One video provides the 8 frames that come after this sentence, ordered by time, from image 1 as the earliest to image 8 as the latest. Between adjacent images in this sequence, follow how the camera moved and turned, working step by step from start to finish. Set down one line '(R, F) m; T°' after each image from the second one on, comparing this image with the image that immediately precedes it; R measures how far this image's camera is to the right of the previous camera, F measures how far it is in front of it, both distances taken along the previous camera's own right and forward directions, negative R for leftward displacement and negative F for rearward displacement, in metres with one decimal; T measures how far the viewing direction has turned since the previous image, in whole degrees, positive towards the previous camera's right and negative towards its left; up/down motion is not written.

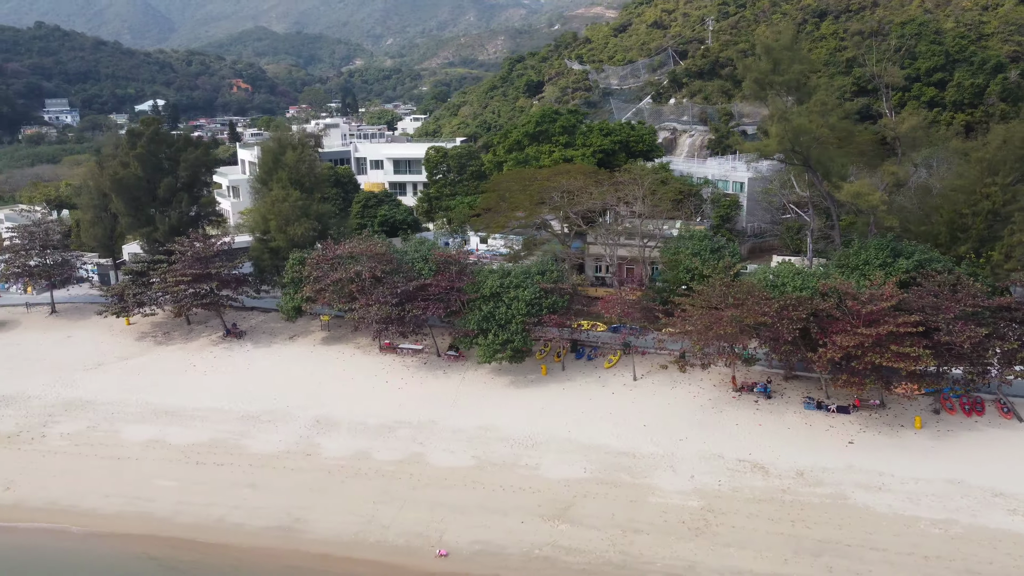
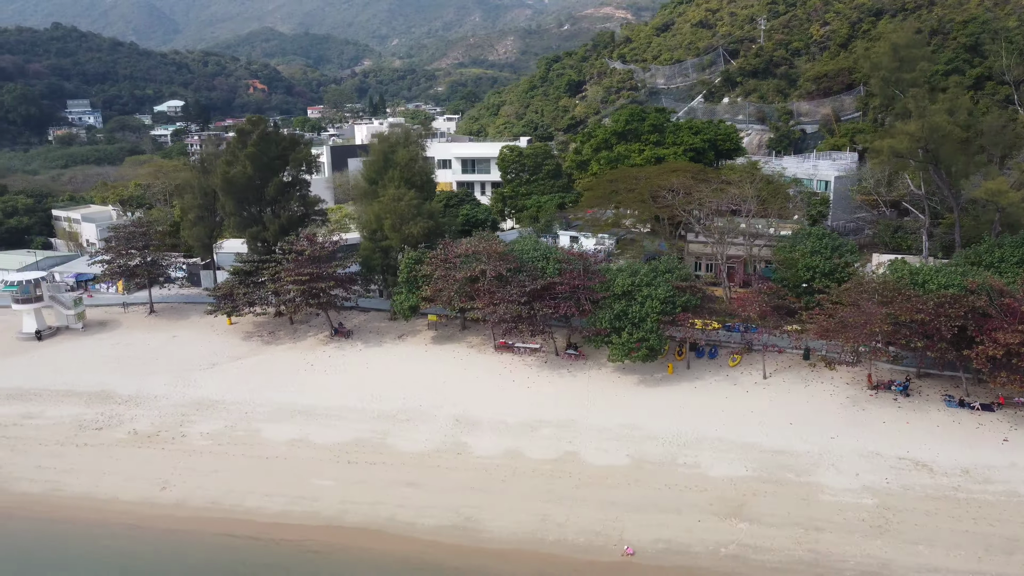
(-5.6, +0.1) m; 0°
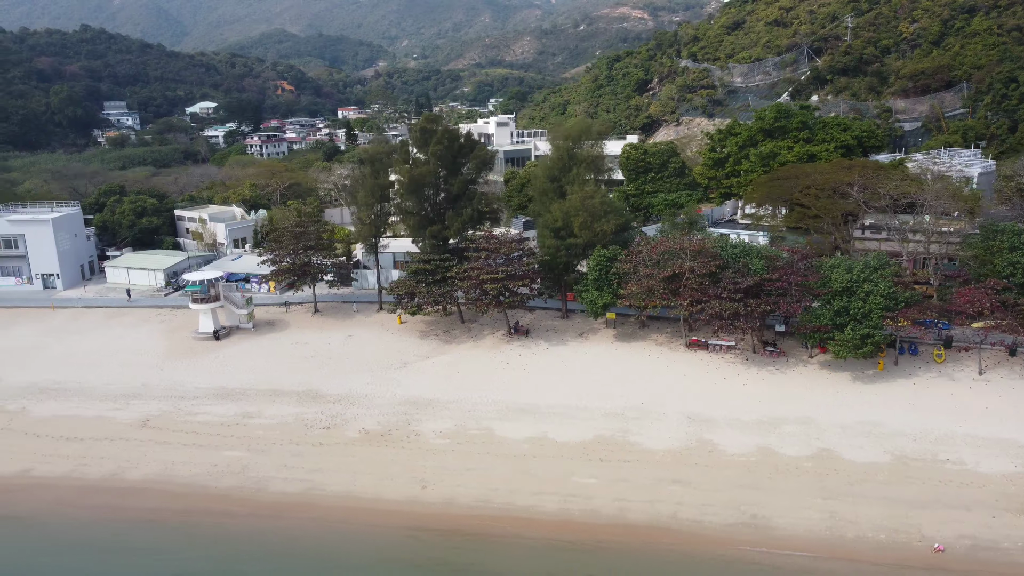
(-9.2, +0.1) m; 0°
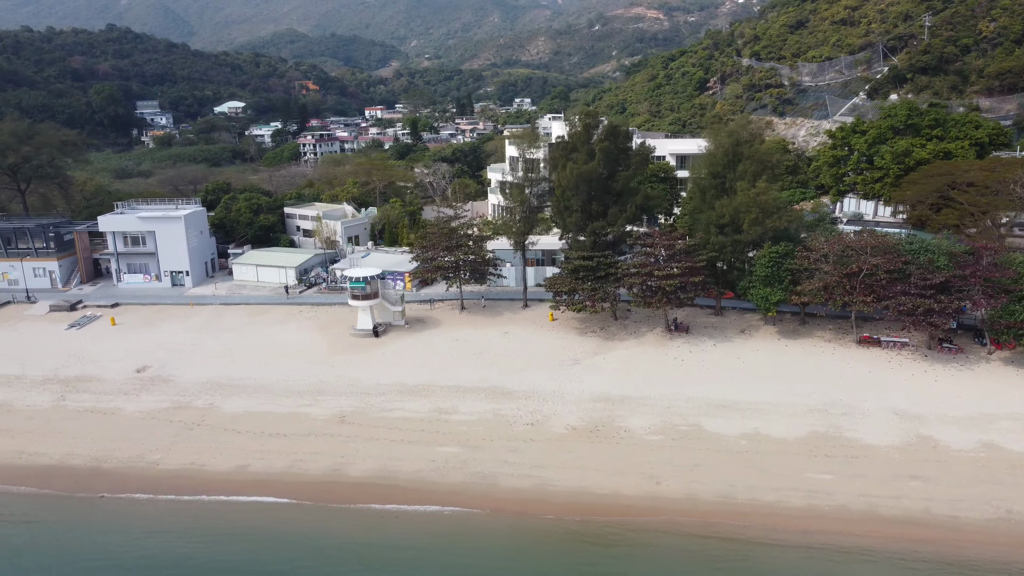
(-8.2, +0.1) m; 0°
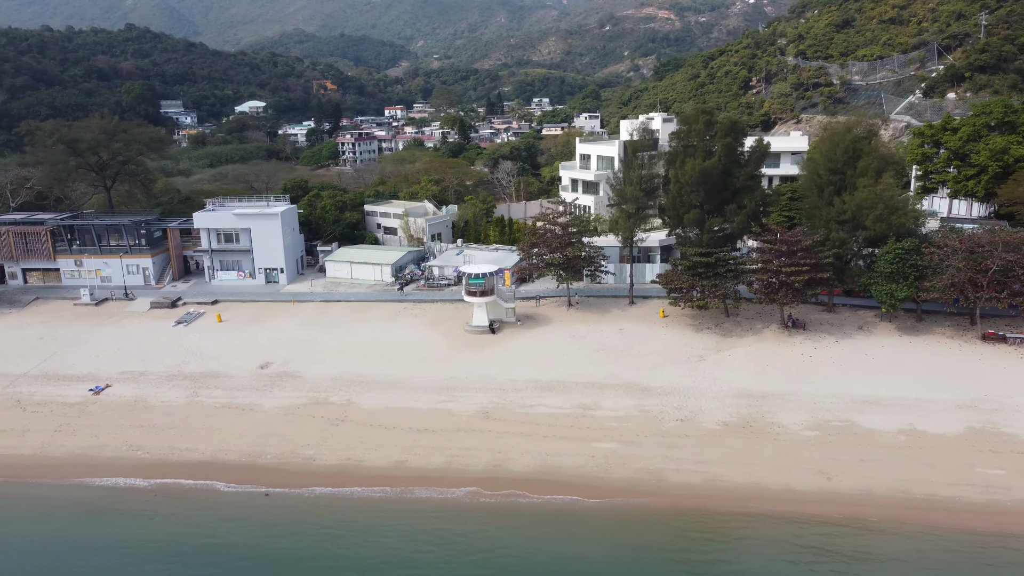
(-6.0, +0.1) m; 0°
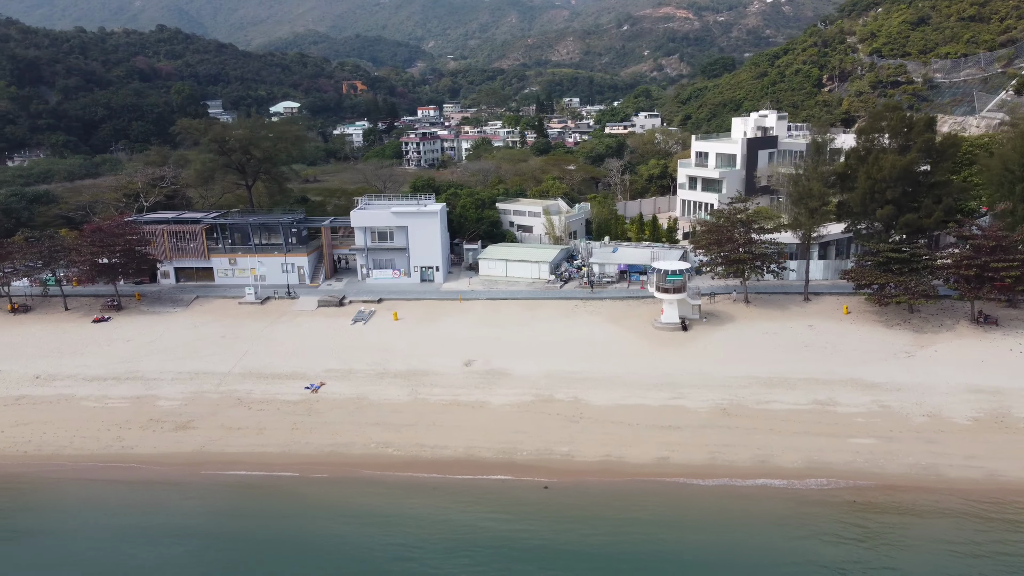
(-9.7, +0.1) m; 0°
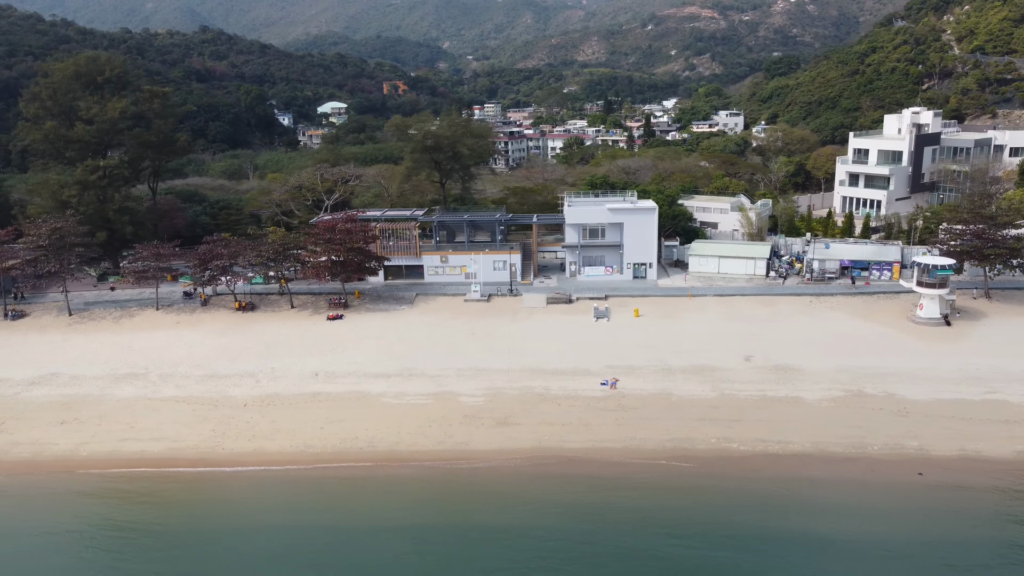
(-13.3, 0.0) m; 0°
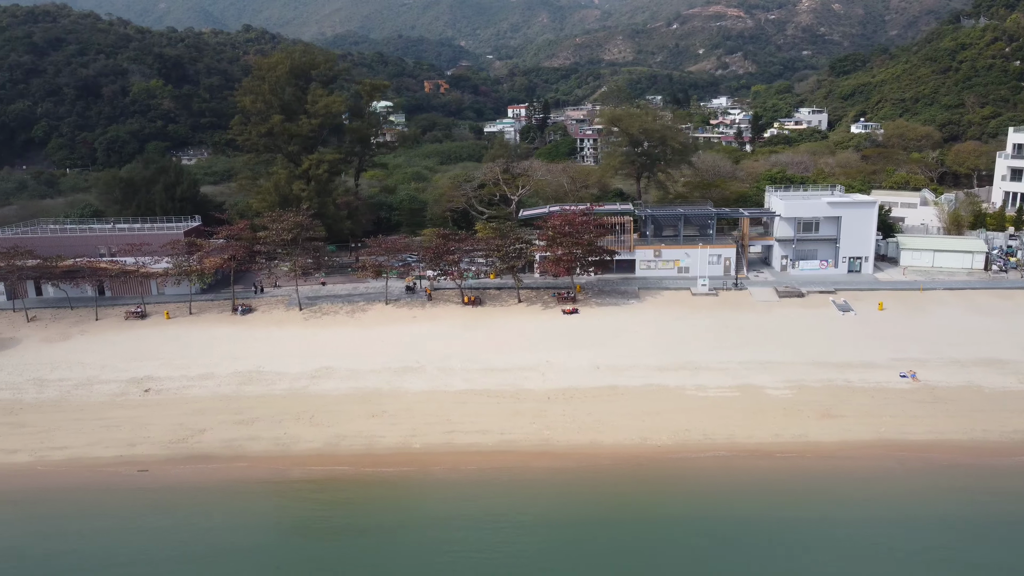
(-13.4, +0.1) m; 0°
